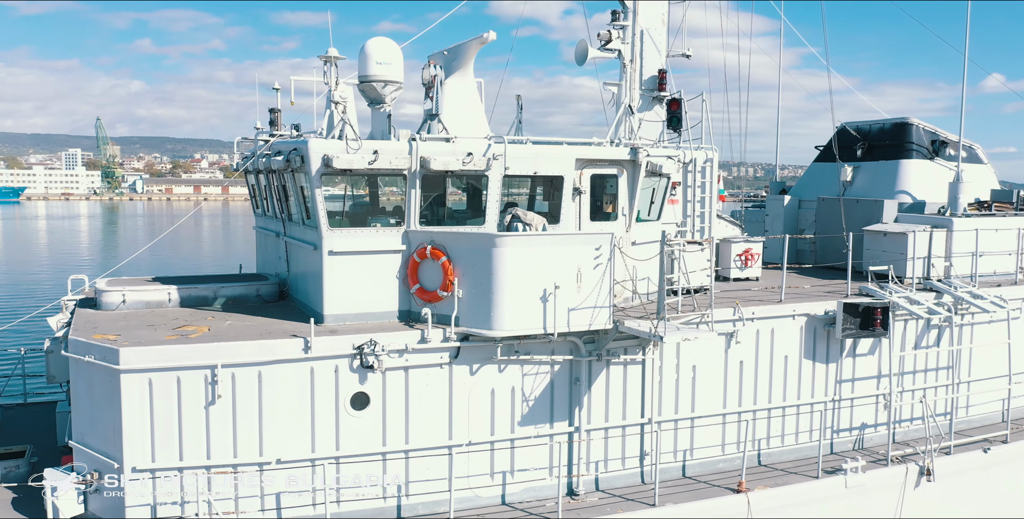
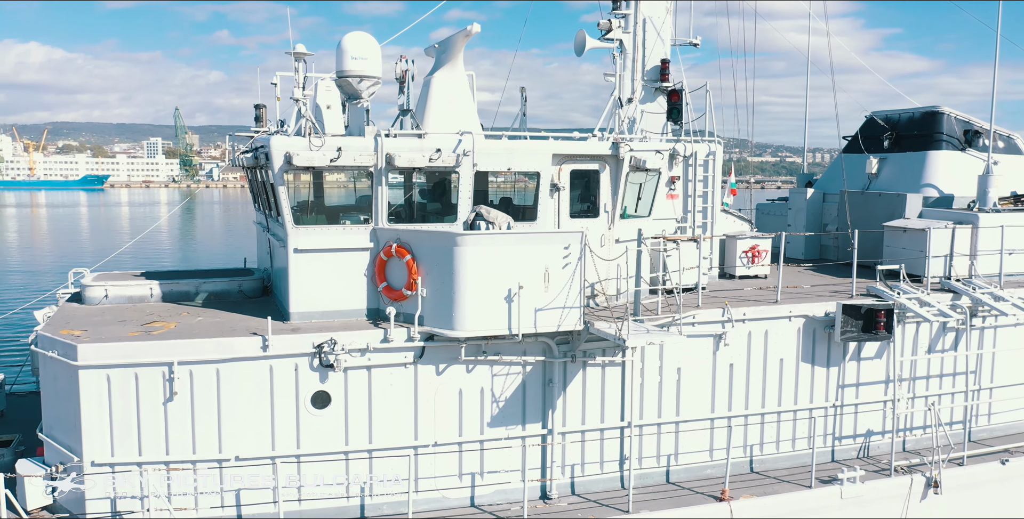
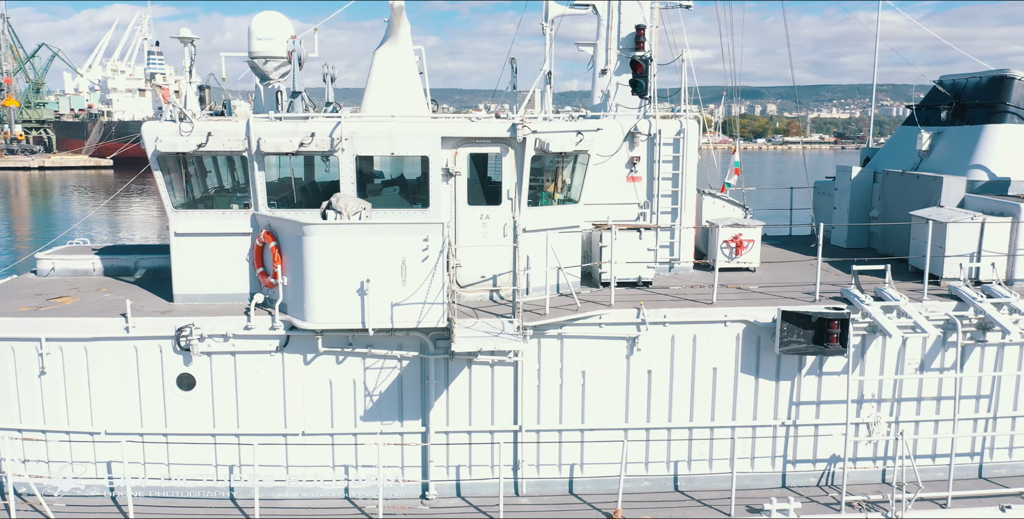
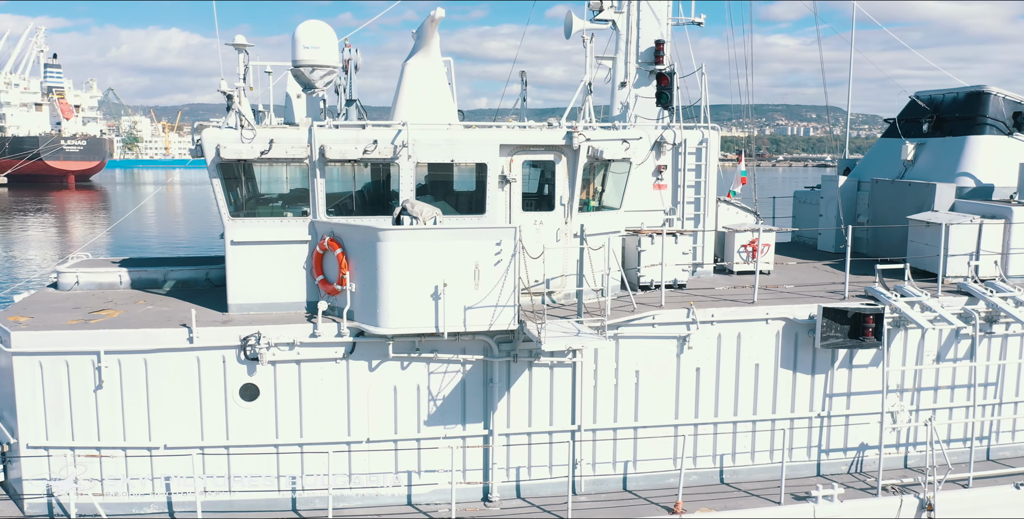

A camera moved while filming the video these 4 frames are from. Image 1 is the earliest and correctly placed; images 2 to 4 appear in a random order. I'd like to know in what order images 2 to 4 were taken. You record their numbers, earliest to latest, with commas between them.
2, 4, 3
